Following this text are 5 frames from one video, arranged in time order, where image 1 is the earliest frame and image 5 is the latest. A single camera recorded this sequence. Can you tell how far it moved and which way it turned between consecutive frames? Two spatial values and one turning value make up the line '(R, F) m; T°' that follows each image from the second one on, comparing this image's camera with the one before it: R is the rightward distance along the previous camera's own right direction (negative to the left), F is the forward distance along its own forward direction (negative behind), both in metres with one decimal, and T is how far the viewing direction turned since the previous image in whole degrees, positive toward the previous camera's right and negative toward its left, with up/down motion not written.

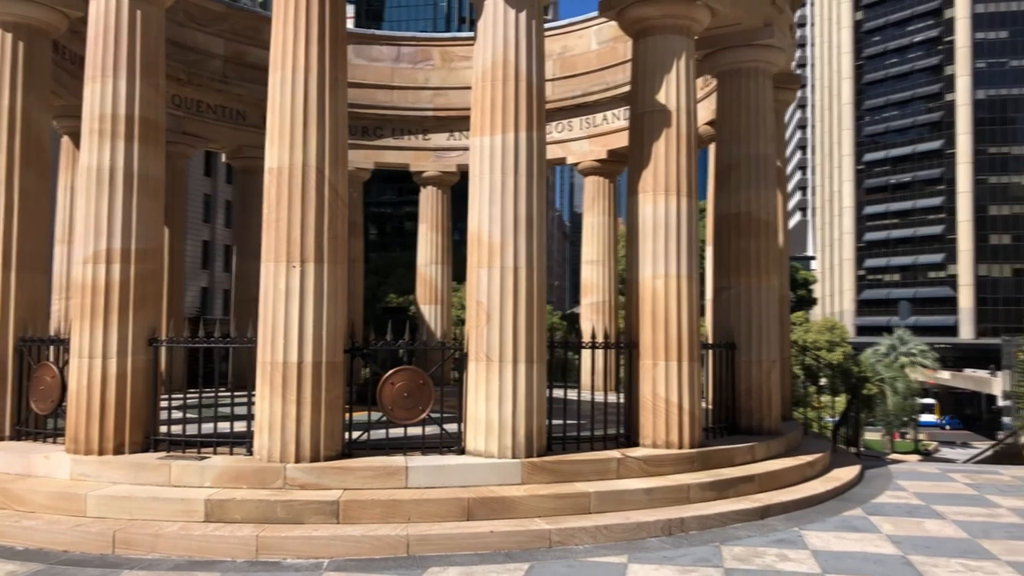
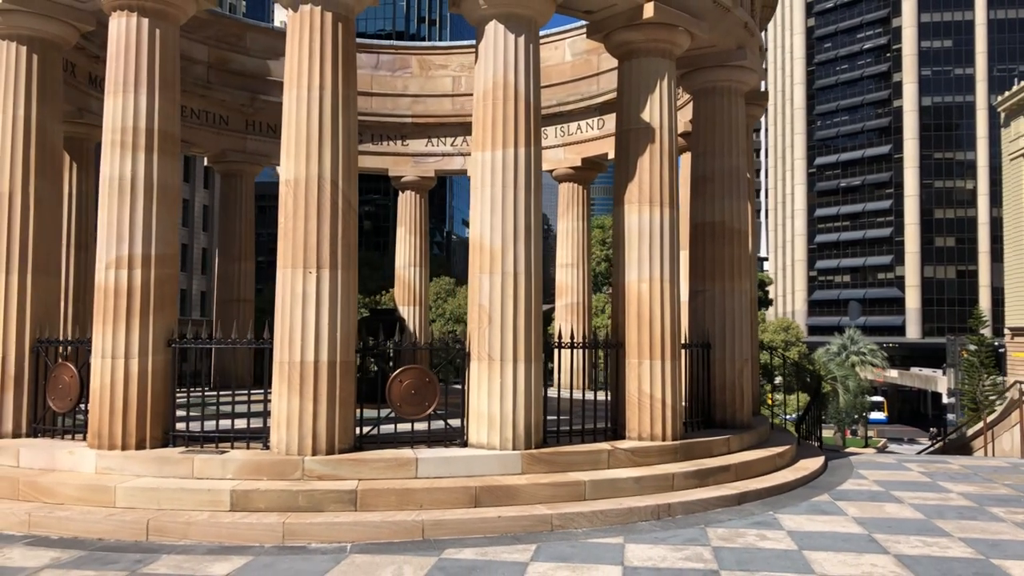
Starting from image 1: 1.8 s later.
(-0.8, -1.1) m; +3°
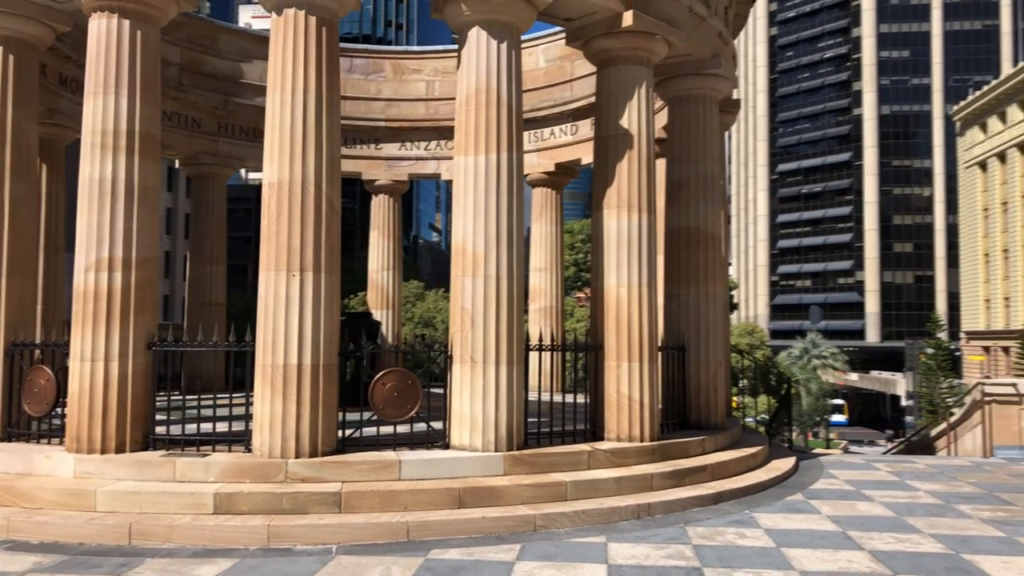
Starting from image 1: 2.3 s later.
(-0.3, -0.2) m; +2°
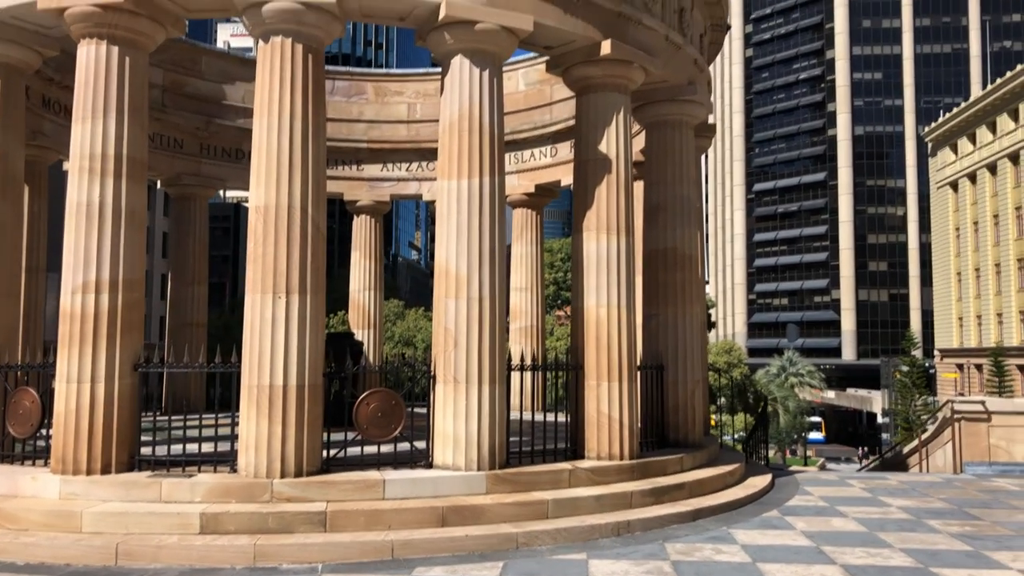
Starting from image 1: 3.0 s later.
(-0.1, -0.4) m; +2°
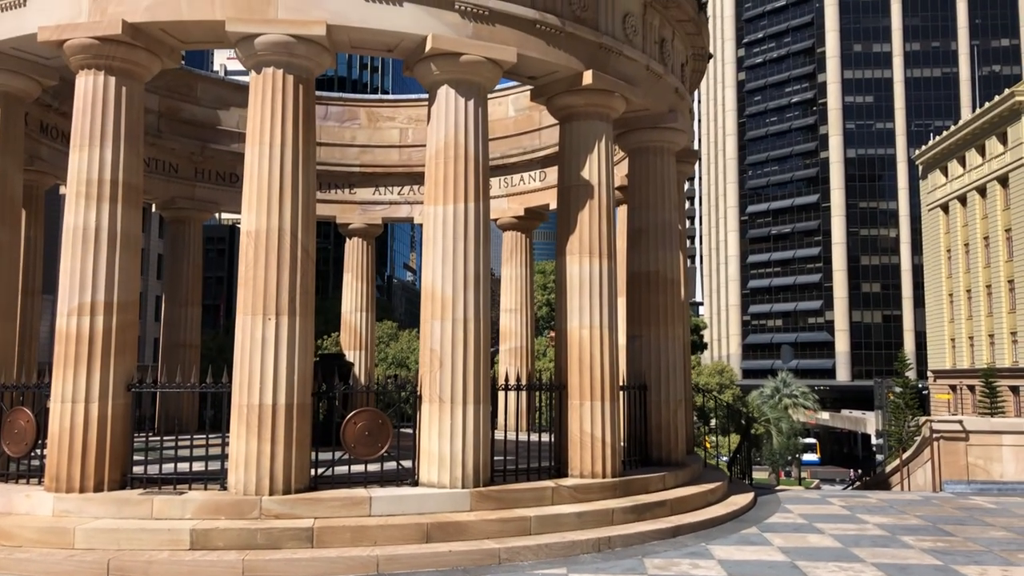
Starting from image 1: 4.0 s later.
(+0.2, -0.5) m; 0°
